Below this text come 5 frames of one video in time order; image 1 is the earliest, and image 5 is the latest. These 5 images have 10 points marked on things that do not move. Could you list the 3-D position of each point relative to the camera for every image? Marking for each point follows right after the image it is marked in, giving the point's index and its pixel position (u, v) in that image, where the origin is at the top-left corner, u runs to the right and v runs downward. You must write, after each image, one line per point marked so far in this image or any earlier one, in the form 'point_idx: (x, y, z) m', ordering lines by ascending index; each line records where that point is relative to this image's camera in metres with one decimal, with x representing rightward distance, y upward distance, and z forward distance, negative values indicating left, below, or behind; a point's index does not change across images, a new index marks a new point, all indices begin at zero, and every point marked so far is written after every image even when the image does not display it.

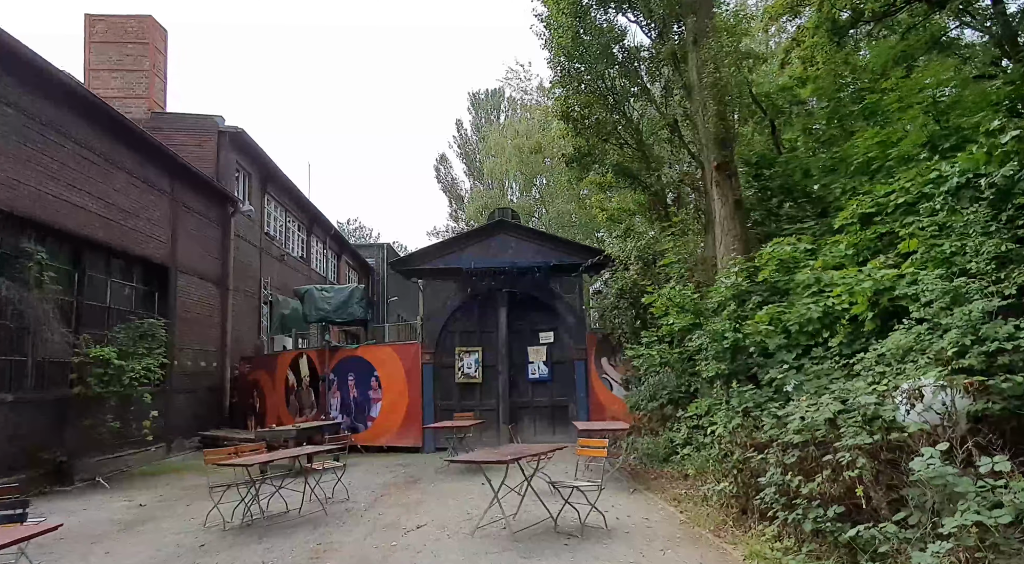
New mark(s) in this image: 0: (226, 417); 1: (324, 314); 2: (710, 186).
0: (-8.1, -3.8, +16.2) m
1: (-4.3, -0.7, +13.0) m
2: (+3.5, +1.7, +10.1) m
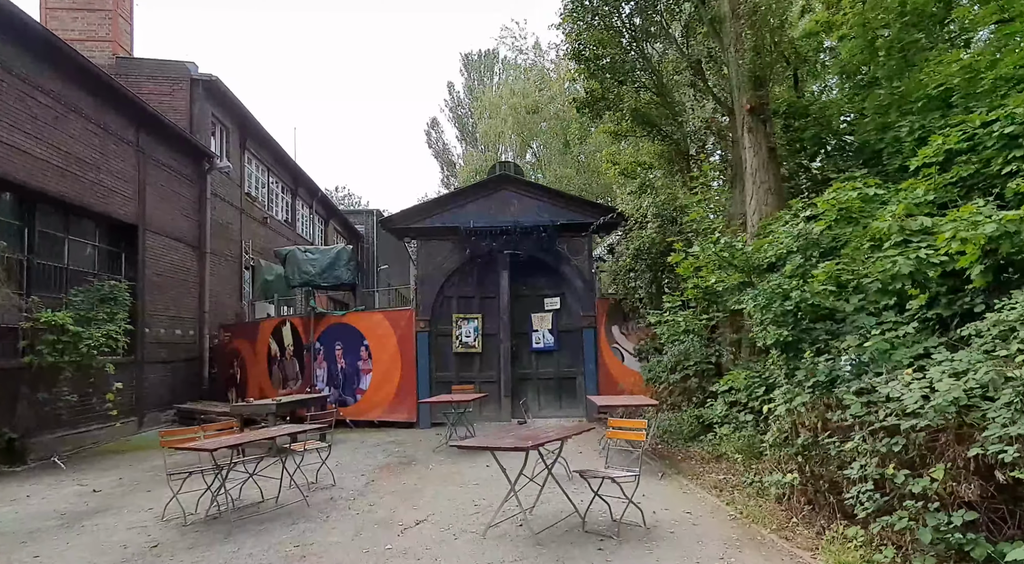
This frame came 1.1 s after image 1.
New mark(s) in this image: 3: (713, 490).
0: (-8.1, -2.8, +15.2) m
1: (-4.2, +0.1, +11.9) m
2: (+3.6, +2.4, +9.0) m
3: (+1.9, -2.0, +5.6) m
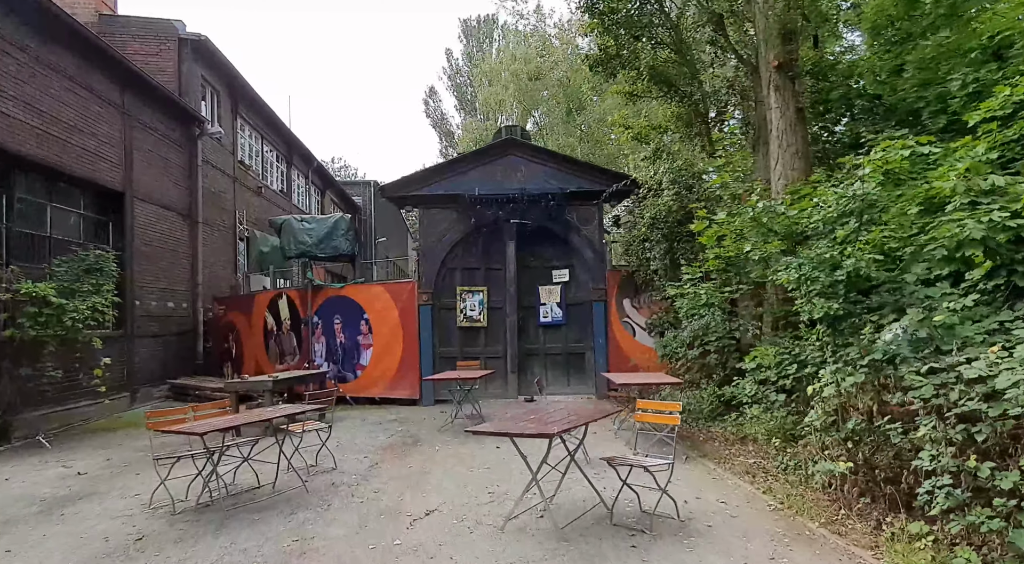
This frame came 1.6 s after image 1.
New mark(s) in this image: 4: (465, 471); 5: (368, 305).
0: (-8.0, -2.1, +14.7) m
1: (-4.1, +0.7, +11.4) m
2: (+3.7, +2.8, +8.4) m
3: (+2.1, -1.7, +5.2) m
4: (-0.5, -1.9, +5.7) m
5: (-2.8, -0.5, +11.0) m
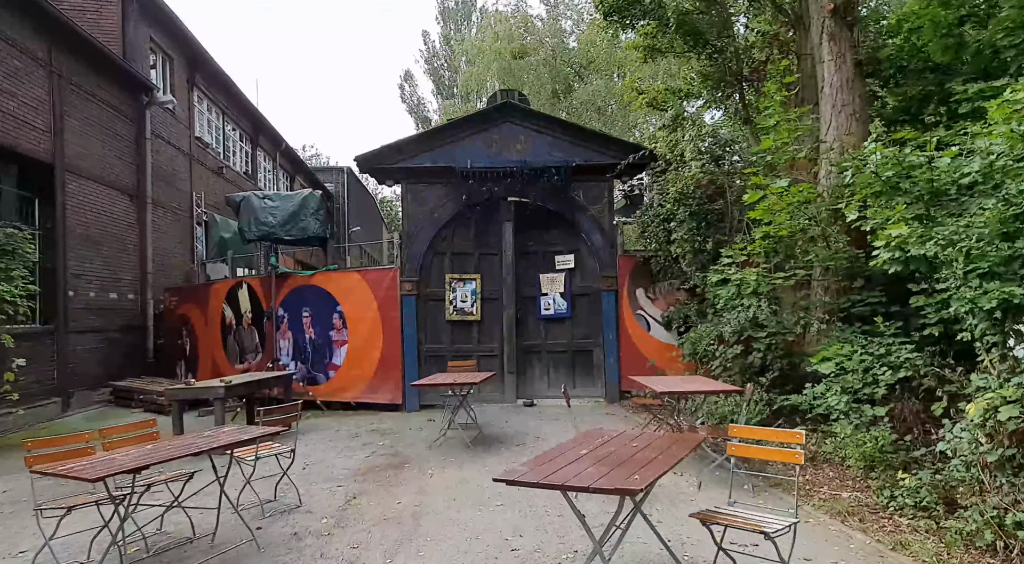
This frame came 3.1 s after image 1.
0: (-8.2, -1.8, +13.0) m
1: (-4.2, +0.9, +9.8) m
2: (+3.8, +3.0, +7.1) m
3: (+2.3, -1.6, +3.9) m
4: (-0.3, -1.7, +4.3) m
5: (-2.8, -0.2, +9.5) m
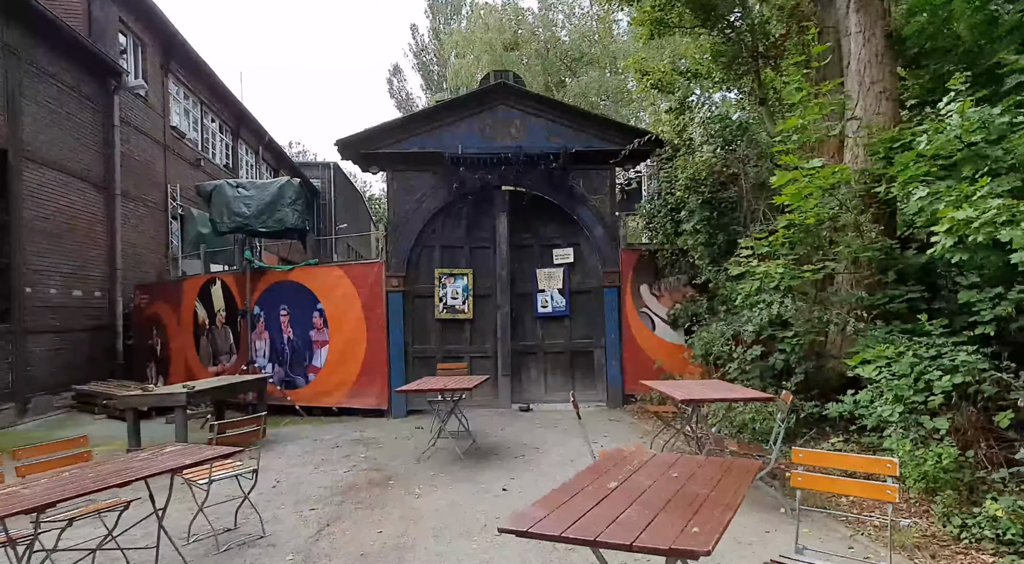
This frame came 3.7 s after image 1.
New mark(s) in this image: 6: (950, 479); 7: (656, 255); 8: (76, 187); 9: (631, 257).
0: (-8.4, -1.8, +12.2) m
1: (-4.3, +1.0, +9.1) m
2: (+3.7, +3.0, +6.5) m
3: (+2.3, -1.5, +3.3) m
4: (-0.3, -1.7, +3.7) m
5: (-2.9, -0.2, +8.8) m
6: (+2.8, -1.3, +3.7) m
7: (+2.1, +0.4, +8.3) m
8: (-8.7, +1.9, +11.4) m
9: (+1.8, +0.4, +8.5) m
